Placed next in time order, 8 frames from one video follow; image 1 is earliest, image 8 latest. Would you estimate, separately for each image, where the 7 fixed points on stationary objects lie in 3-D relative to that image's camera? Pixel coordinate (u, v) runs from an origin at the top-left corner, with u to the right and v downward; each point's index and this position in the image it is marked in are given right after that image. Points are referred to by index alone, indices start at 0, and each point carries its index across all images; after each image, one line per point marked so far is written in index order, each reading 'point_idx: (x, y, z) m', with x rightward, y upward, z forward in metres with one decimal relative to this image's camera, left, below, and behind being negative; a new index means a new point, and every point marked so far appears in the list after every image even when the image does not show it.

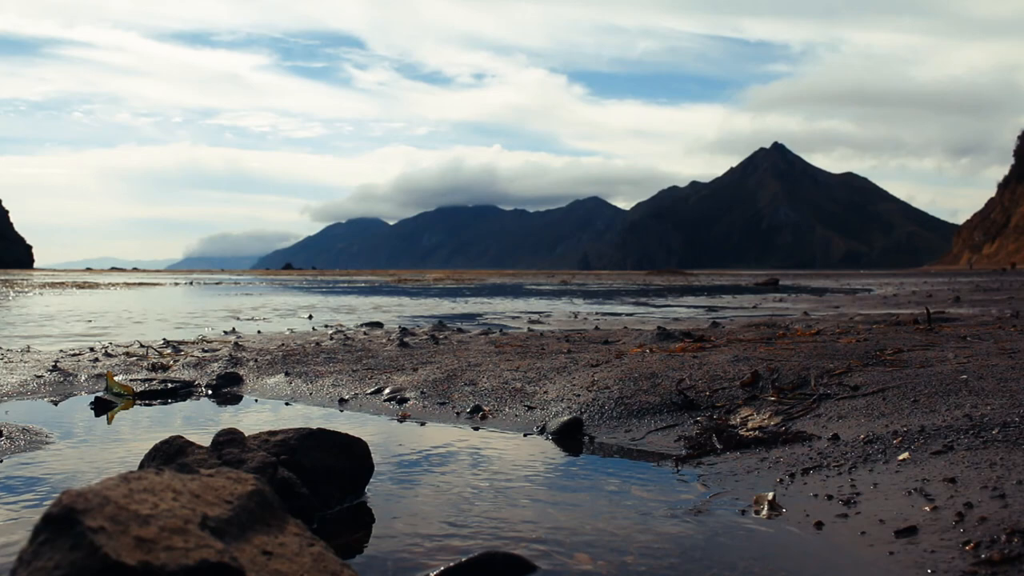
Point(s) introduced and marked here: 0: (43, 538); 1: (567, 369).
0: (-2.2, -1.2, +4.0) m
1: (+0.9, -1.4, +14.2) m
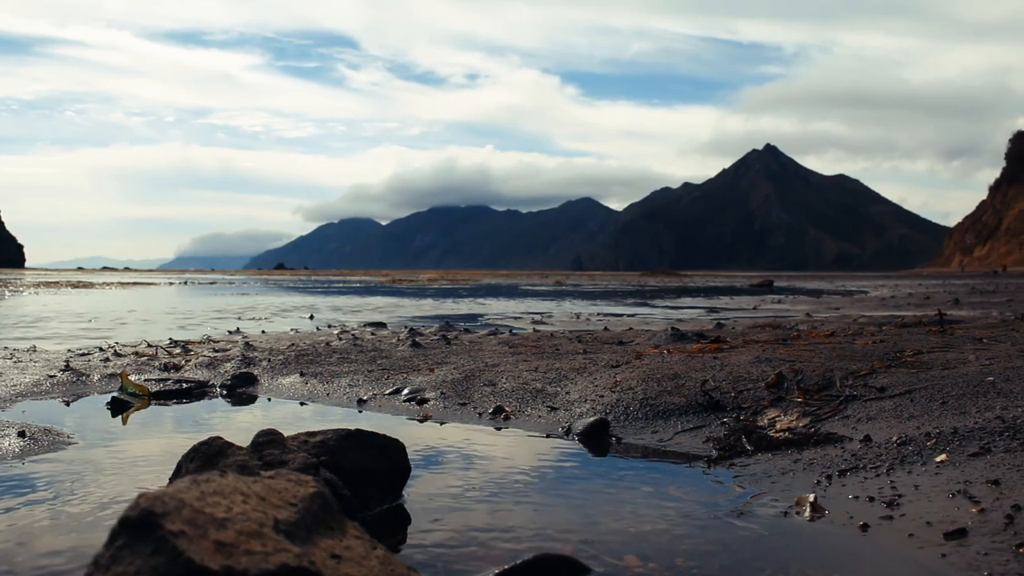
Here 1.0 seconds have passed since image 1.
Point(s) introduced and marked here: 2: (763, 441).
0: (-1.8, -1.2, +3.9) m
1: (+1.3, -1.4, +14.1) m
2: (+3.0, -1.8, +10.2) m
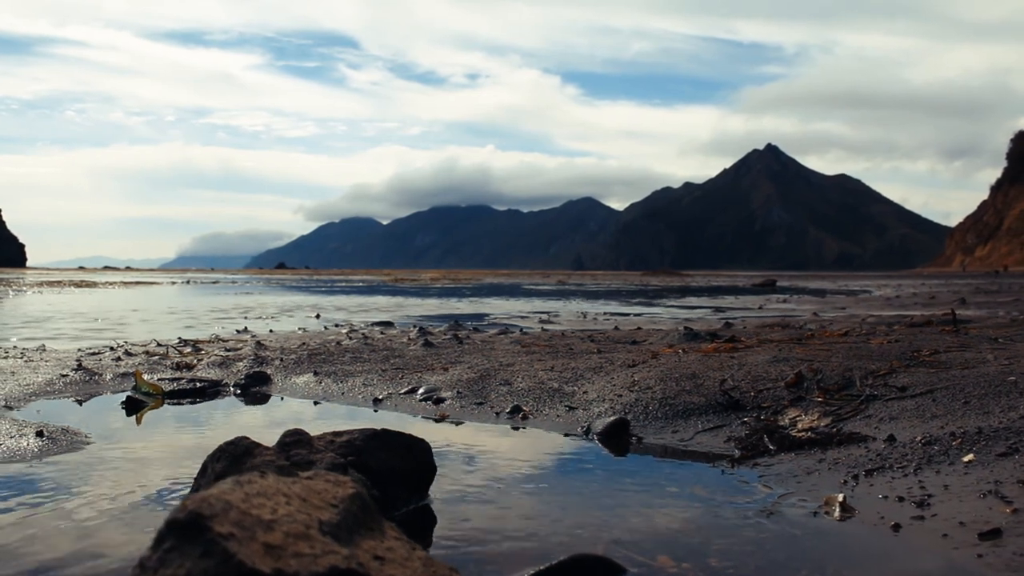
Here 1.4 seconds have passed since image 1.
0: (-1.5, -1.2, +3.8) m
1: (+1.5, -1.4, +14.0) m
2: (+3.3, -1.8, +10.1) m
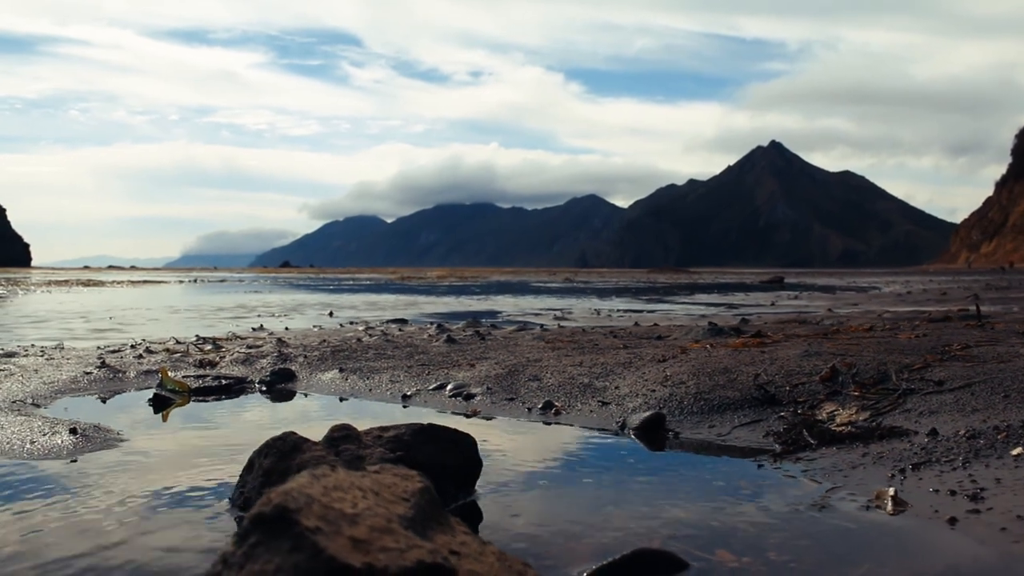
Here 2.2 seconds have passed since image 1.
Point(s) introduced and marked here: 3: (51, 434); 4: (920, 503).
0: (-1.1, -1.1, +3.8) m
1: (+2.0, -1.3, +13.9) m
2: (+3.7, -1.8, +10.1) m
3: (-5.8, -1.9, +10.7) m
4: (+3.7, -2.0, +7.6) m
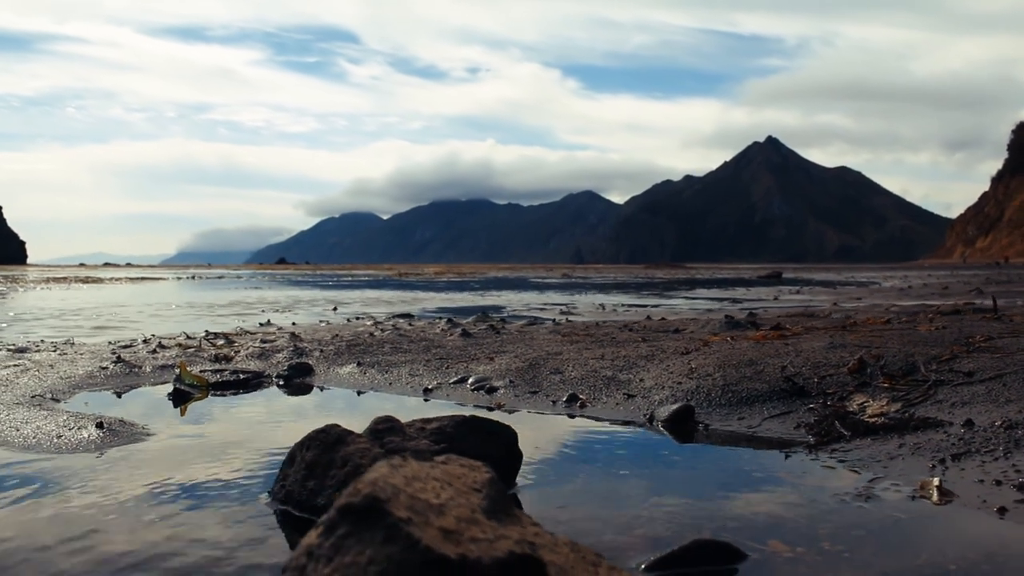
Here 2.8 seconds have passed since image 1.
0: (-0.7, -1.1, +3.7) m
1: (+2.4, -1.1, +13.9) m
2: (+4.1, -1.6, +10.0) m
3: (-5.4, -1.8, +10.6) m
4: (+4.1, -1.8, +7.6) m
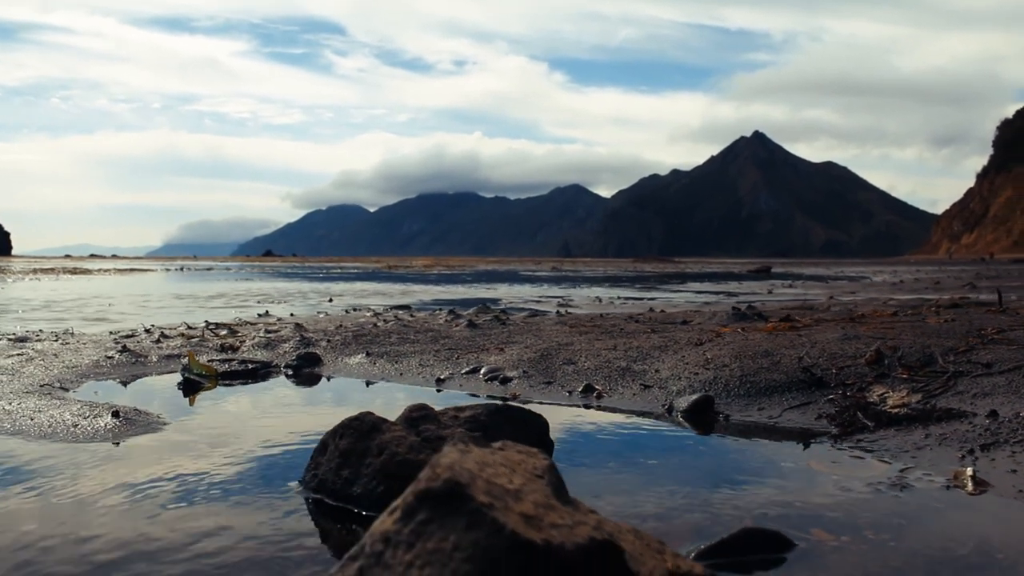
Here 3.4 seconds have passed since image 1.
0: (-0.4, -1.0, +3.6) m
1: (+2.6, -1.0, +13.8) m
2: (+4.4, -1.5, +10.0) m
3: (-5.2, -1.6, +10.4) m
4: (+4.4, -1.8, +7.6) m
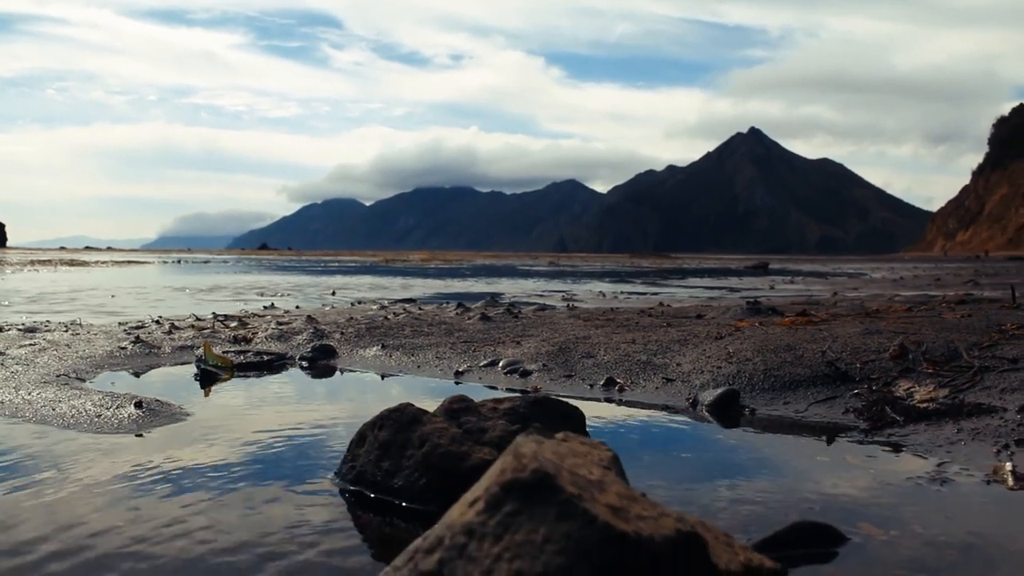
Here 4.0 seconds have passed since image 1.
0: (0.0, -0.9, +3.5) m
1: (+2.9, -0.9, +13.8) m
2: (+4.7, -1.4, +9.9) m
3: (-4.9, -1.5, +10.3) m
4: (+4.7, -1.7, +7.5) m
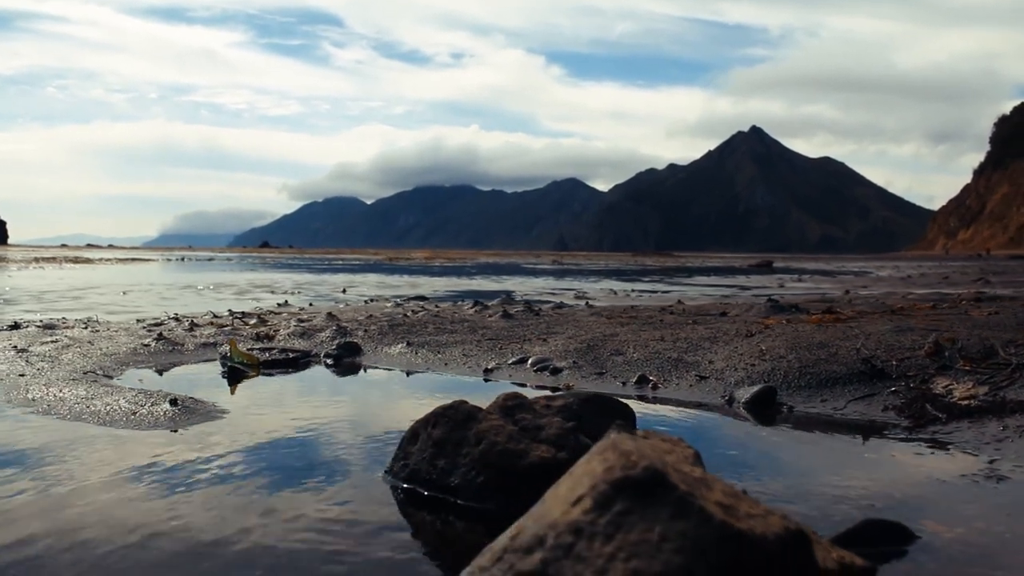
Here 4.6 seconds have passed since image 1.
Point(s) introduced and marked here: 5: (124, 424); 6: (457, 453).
0: (+0.4, -0.9, +3.5) m
1: (+3.3, -0.8, +13.7) m
2: (+5.2, -1.4, +9.8) m
3: (-4.4, -1.4, +10.3) m
4: (+5.2, -1.7, +7.4) m
5: (-4.4, -1.5, +9.5) m
6: (-0.4, -1.3, +6.7) m
